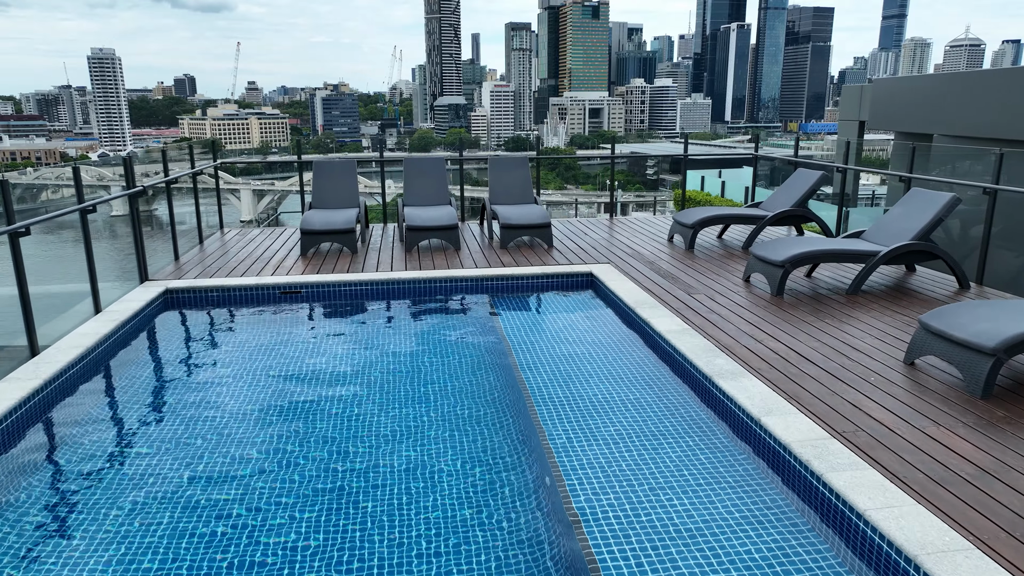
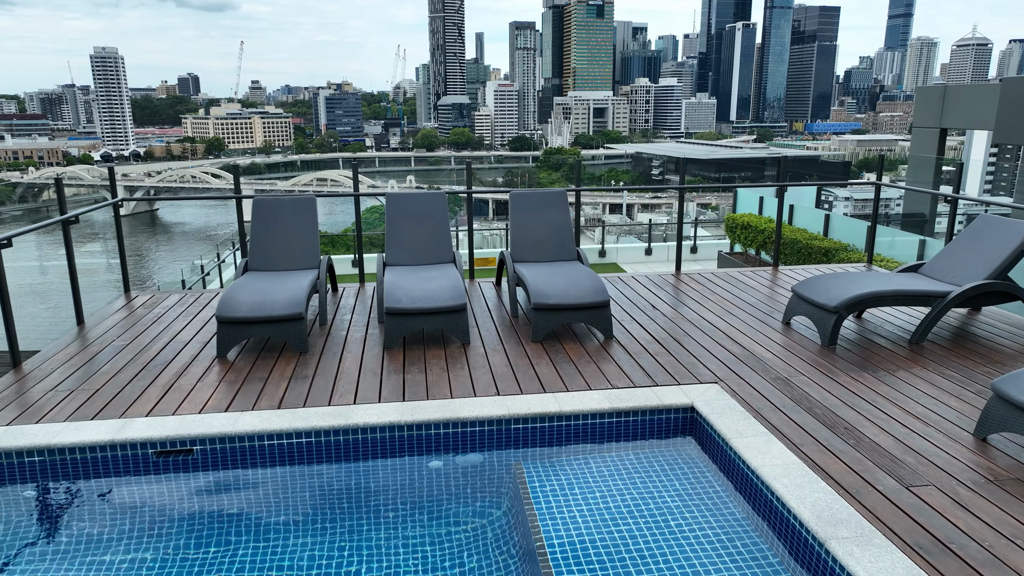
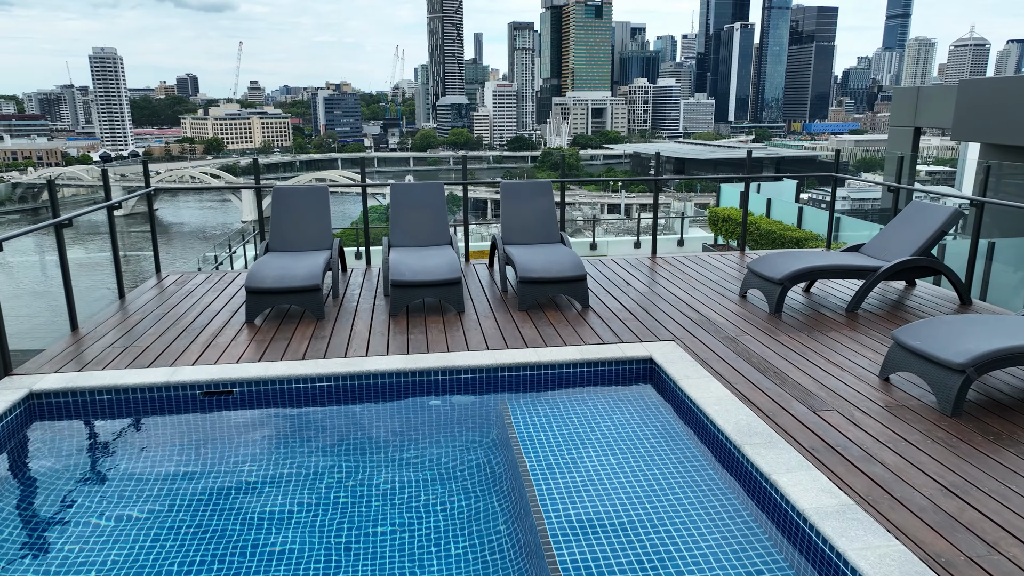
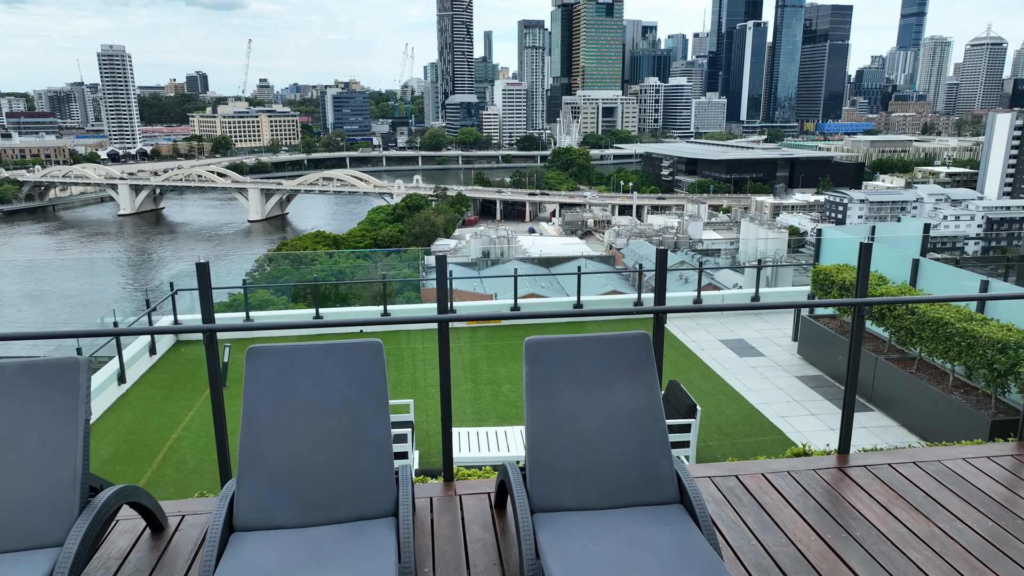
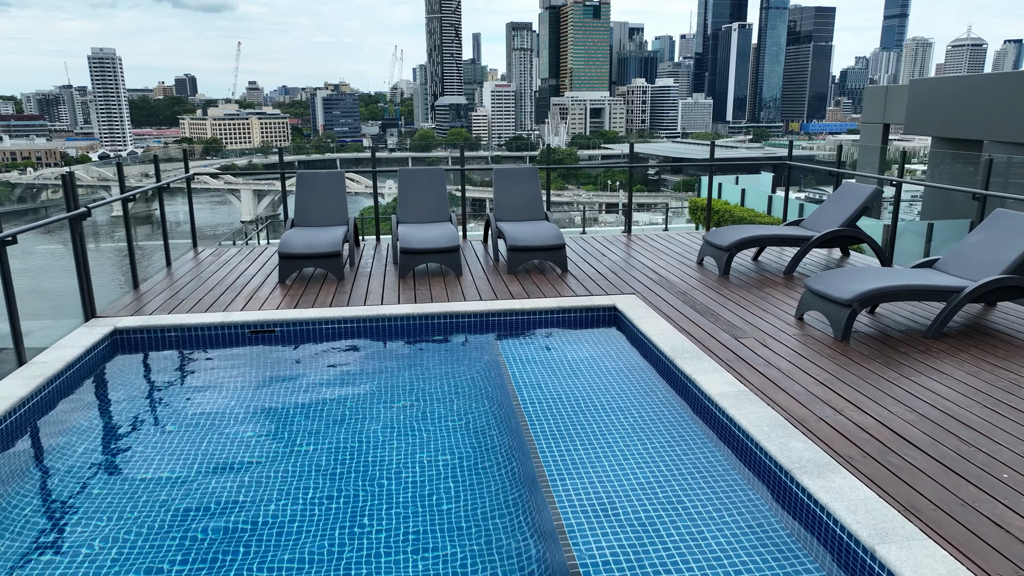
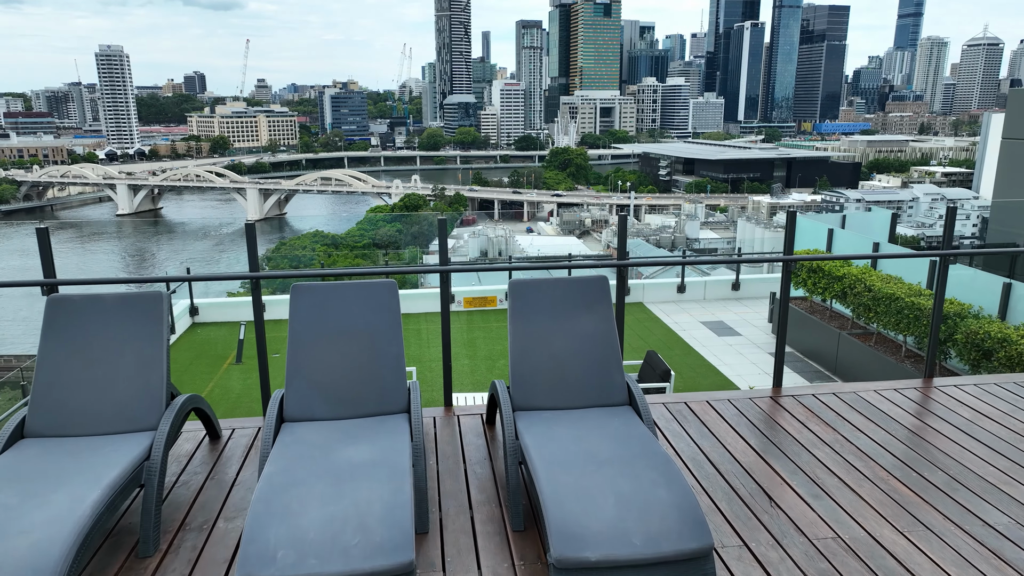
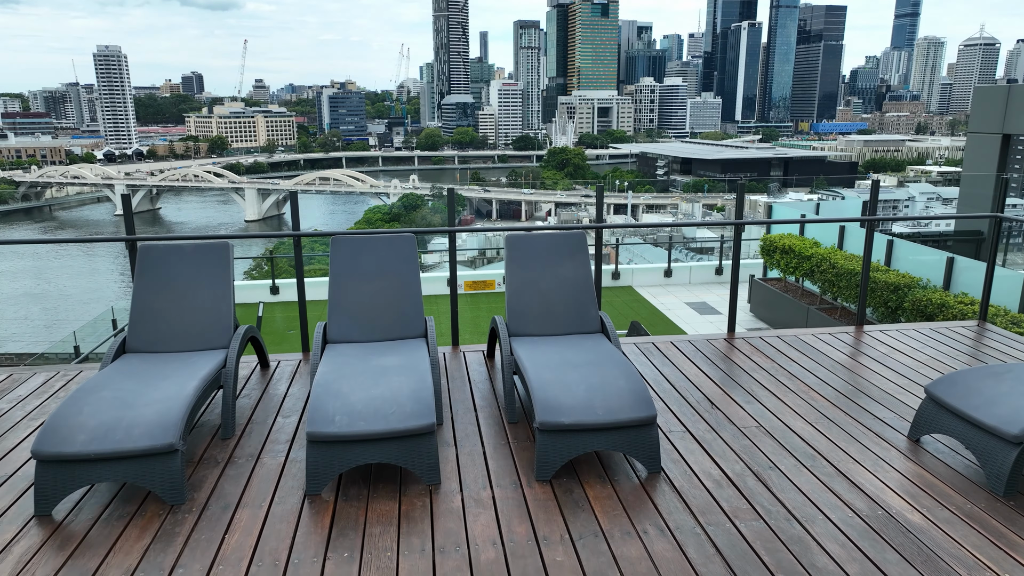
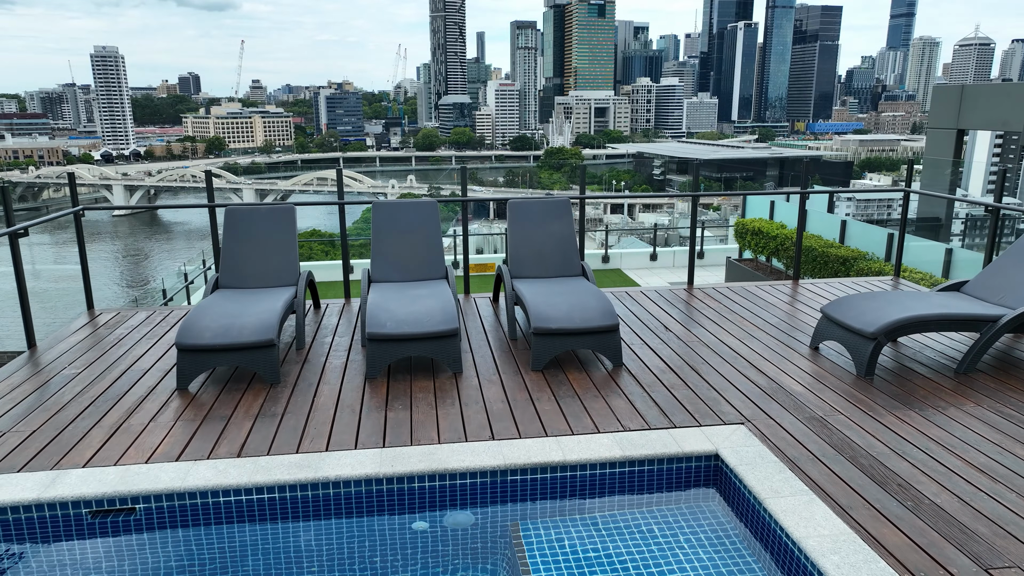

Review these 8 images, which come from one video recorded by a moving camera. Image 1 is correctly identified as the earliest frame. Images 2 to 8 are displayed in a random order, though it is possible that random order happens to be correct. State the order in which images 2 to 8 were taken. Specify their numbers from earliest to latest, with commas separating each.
5, 3, 2, 8, 7, 6, 4
